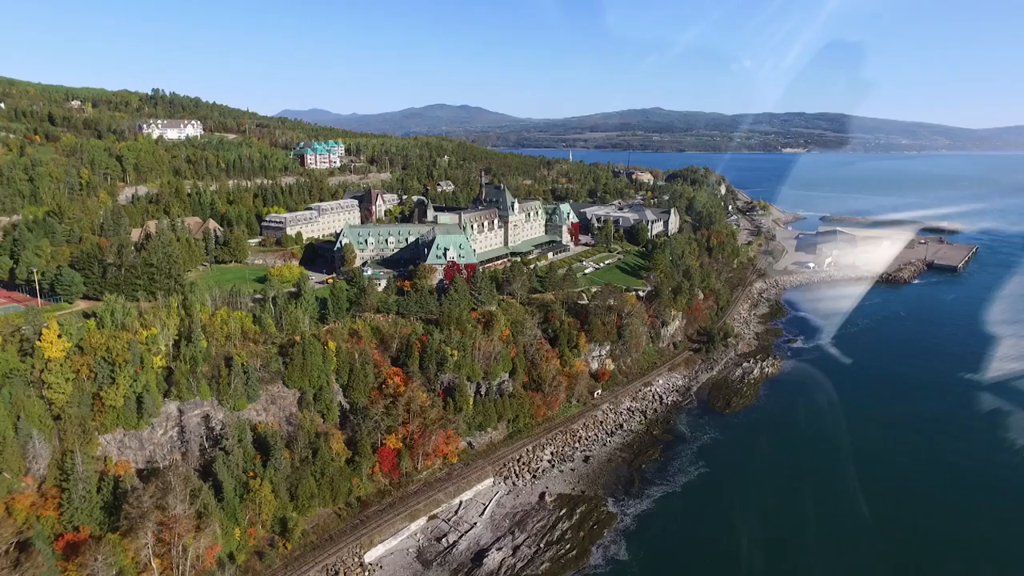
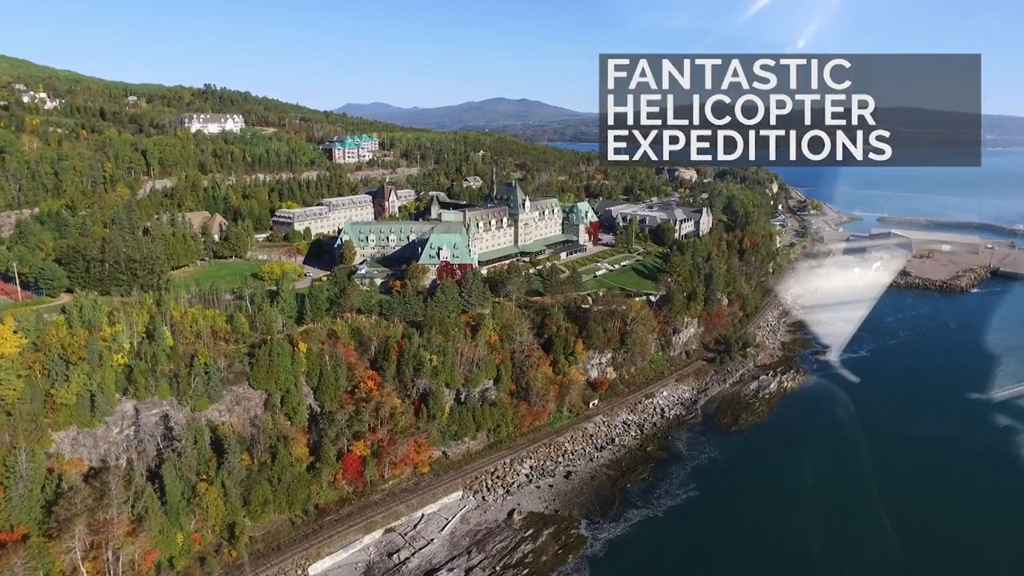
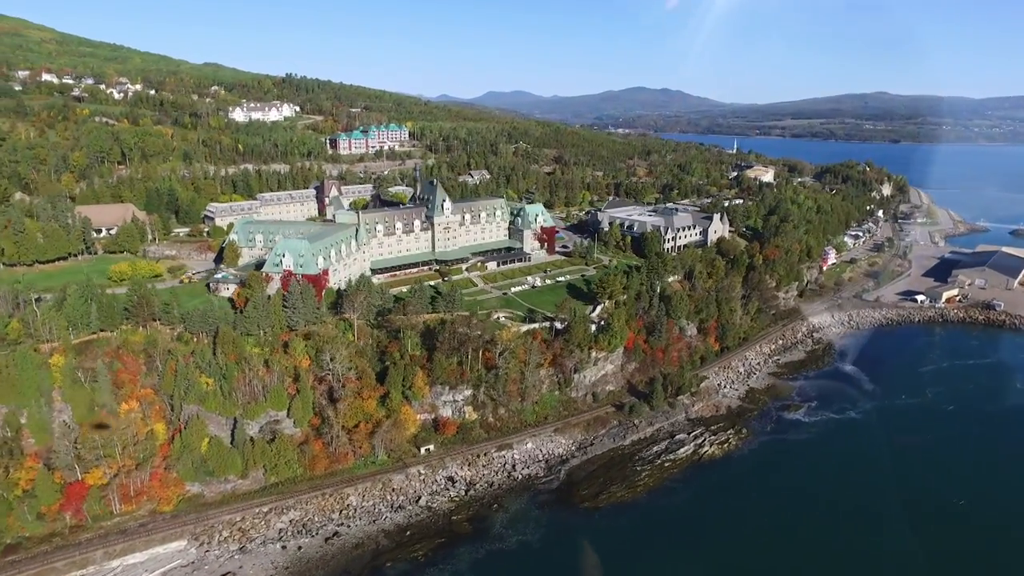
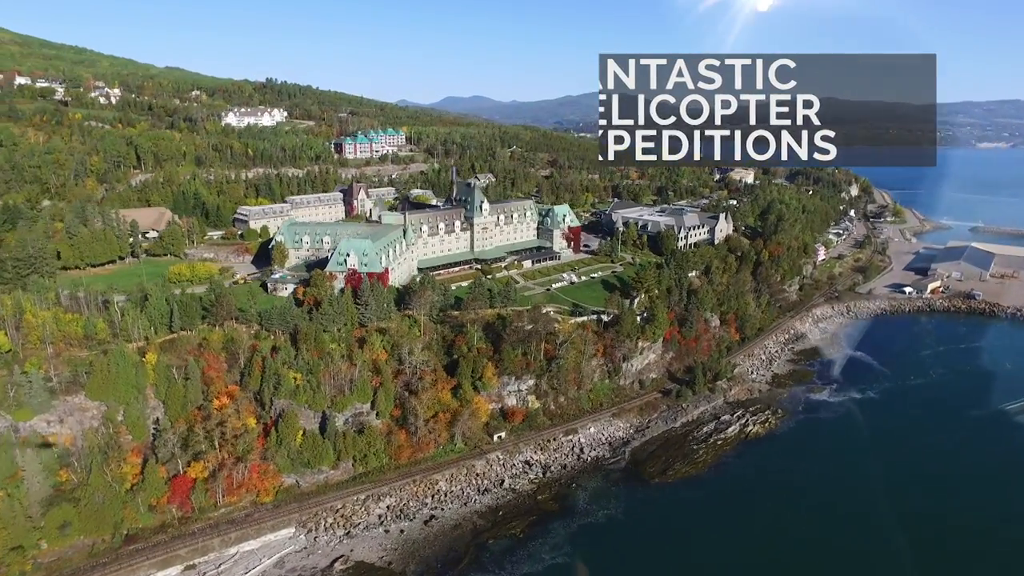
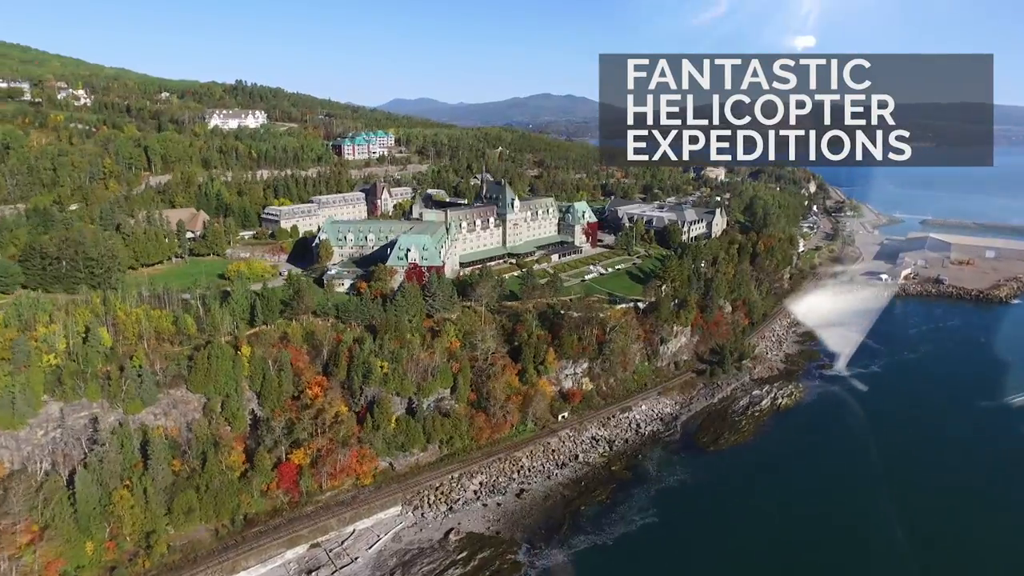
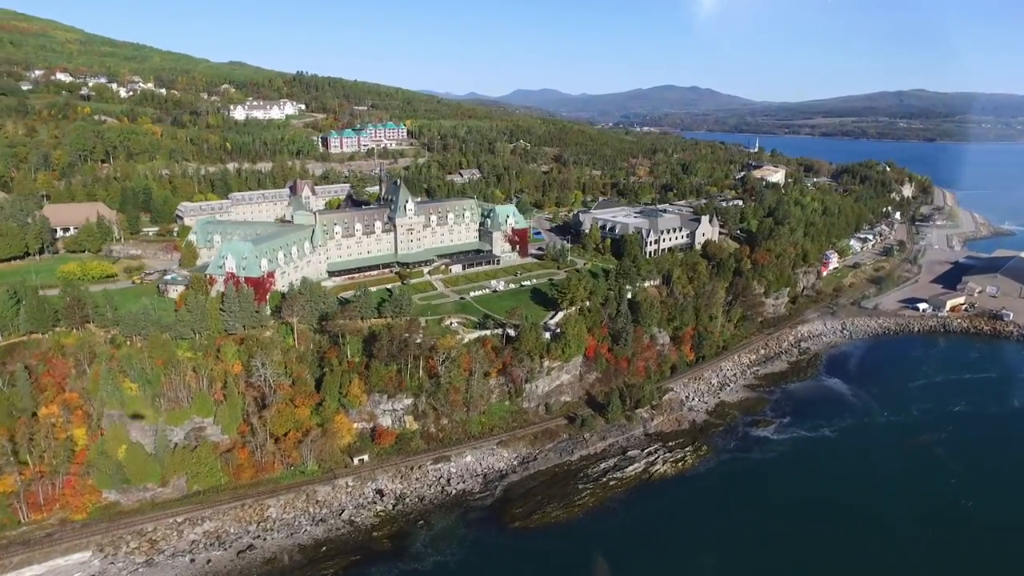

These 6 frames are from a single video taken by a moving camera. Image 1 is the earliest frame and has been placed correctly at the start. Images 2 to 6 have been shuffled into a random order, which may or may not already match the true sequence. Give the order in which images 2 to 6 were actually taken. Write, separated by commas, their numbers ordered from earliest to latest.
2, 5, 4, 3, 6
